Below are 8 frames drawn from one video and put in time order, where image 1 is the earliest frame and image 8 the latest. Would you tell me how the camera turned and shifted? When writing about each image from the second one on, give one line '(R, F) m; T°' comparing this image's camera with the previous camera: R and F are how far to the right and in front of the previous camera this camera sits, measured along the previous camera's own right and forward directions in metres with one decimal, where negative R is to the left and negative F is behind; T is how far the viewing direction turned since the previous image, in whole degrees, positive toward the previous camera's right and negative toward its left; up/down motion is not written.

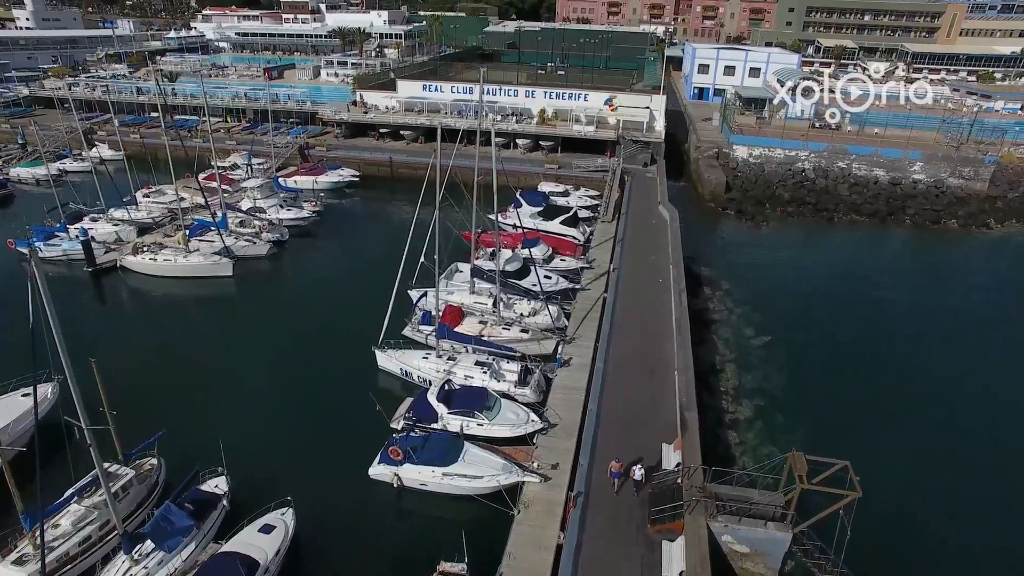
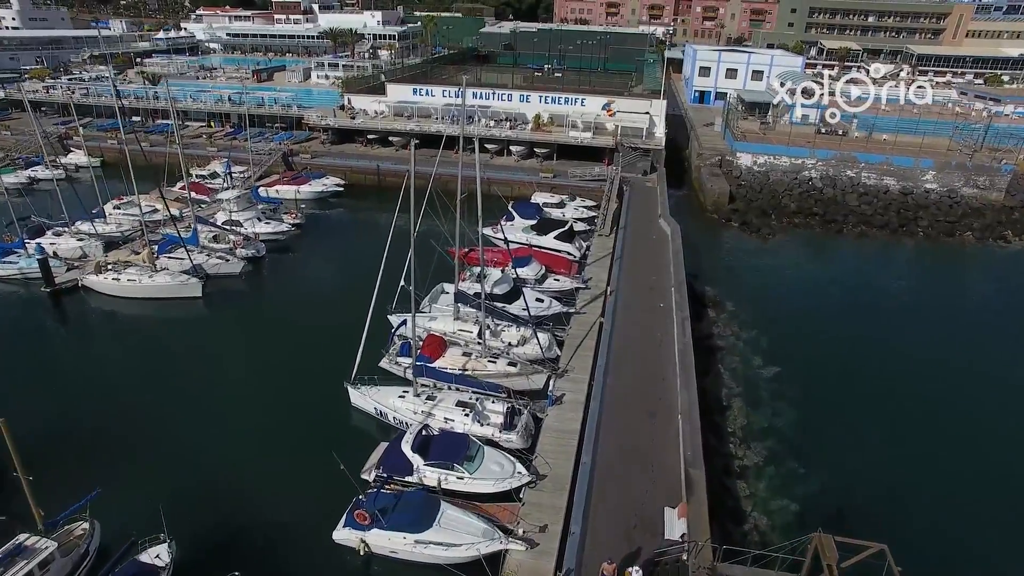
(+0.4, +1.9) m; 0°
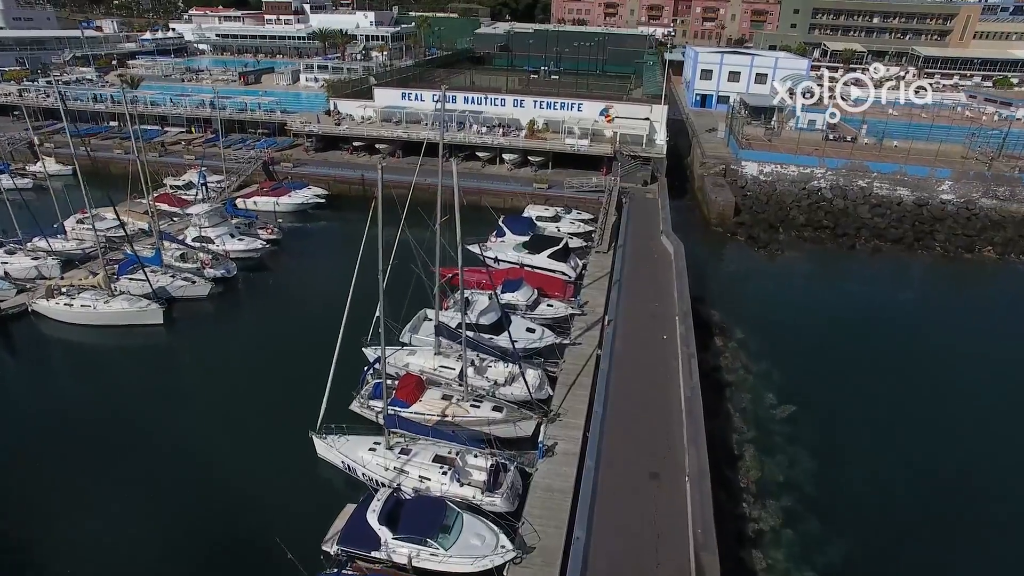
(+0.3, +2.1) m; 0°
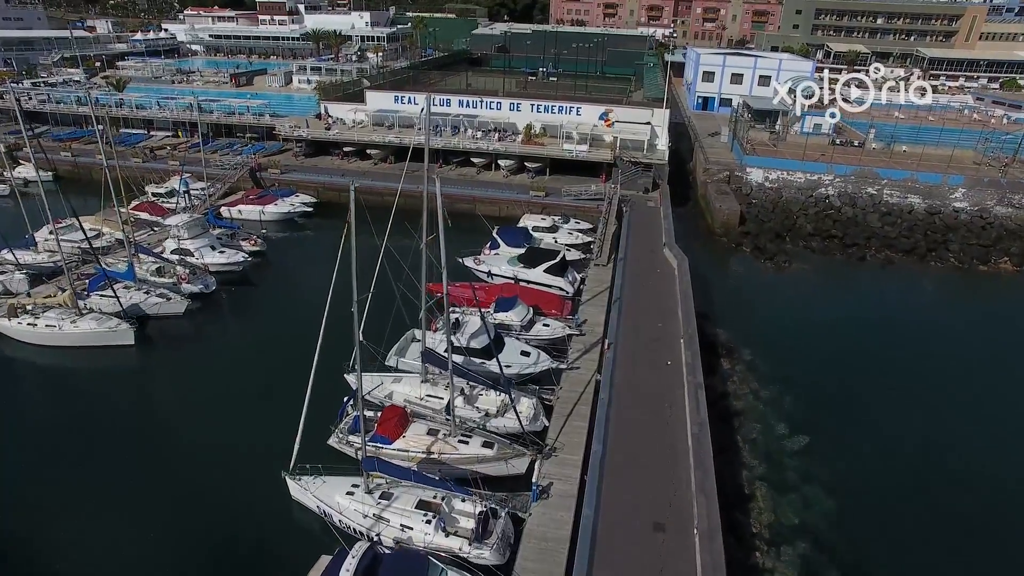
(+0.2, +1.4) m; 0°
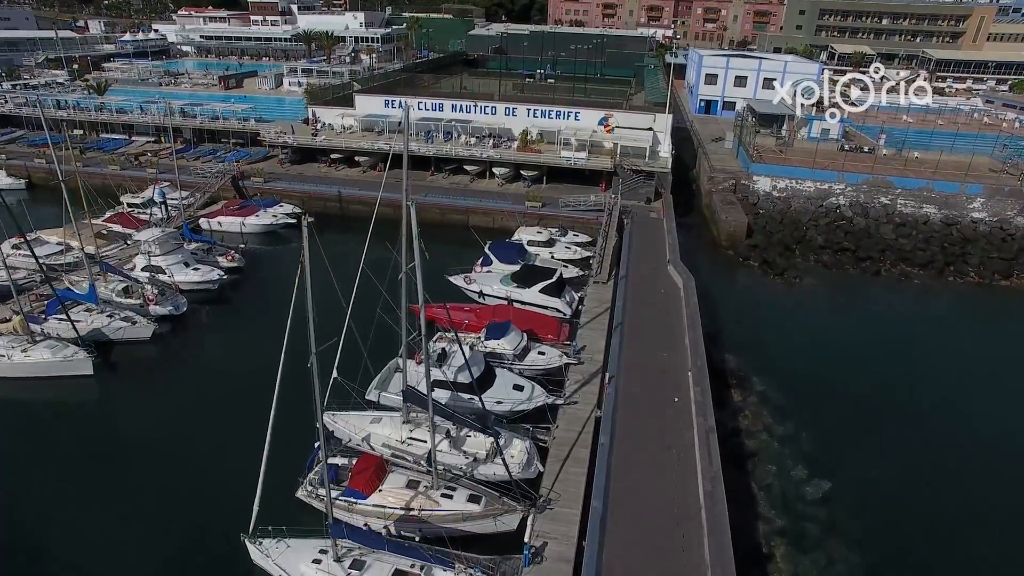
(+0.2, +1.8) m; 0°
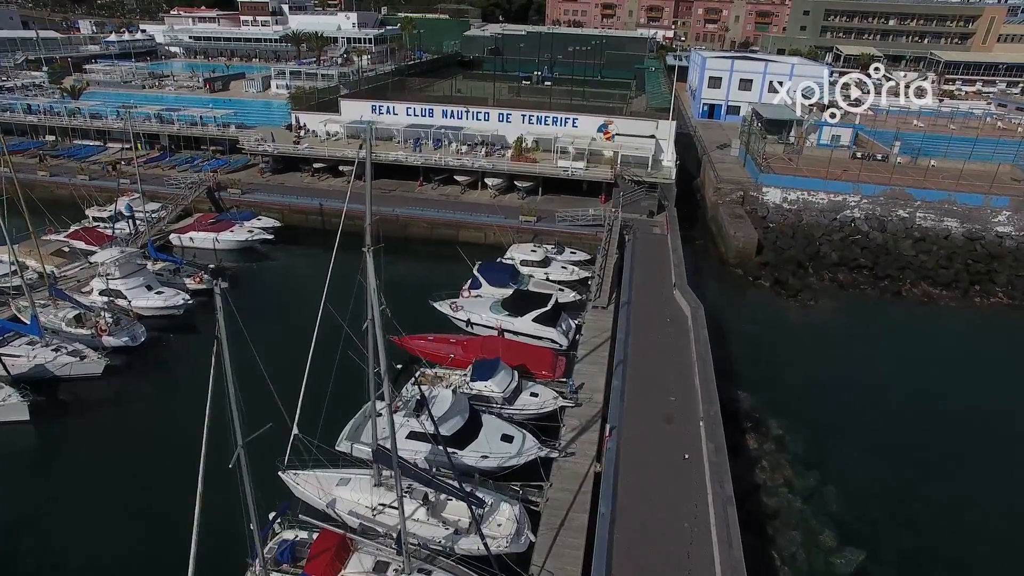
(+0.3, +2.1) m; 0°
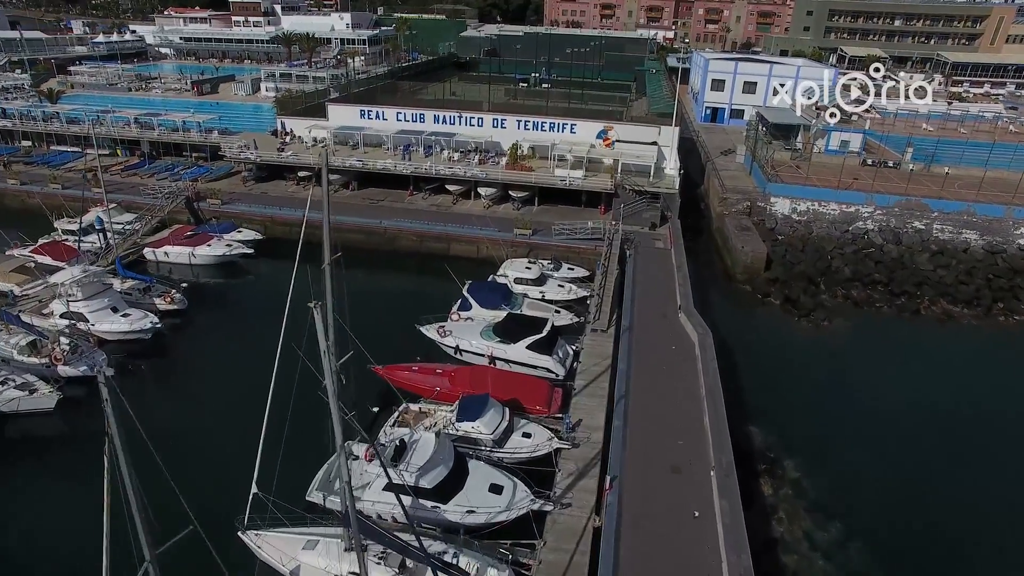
(+0.2, +1.7) m; 0°
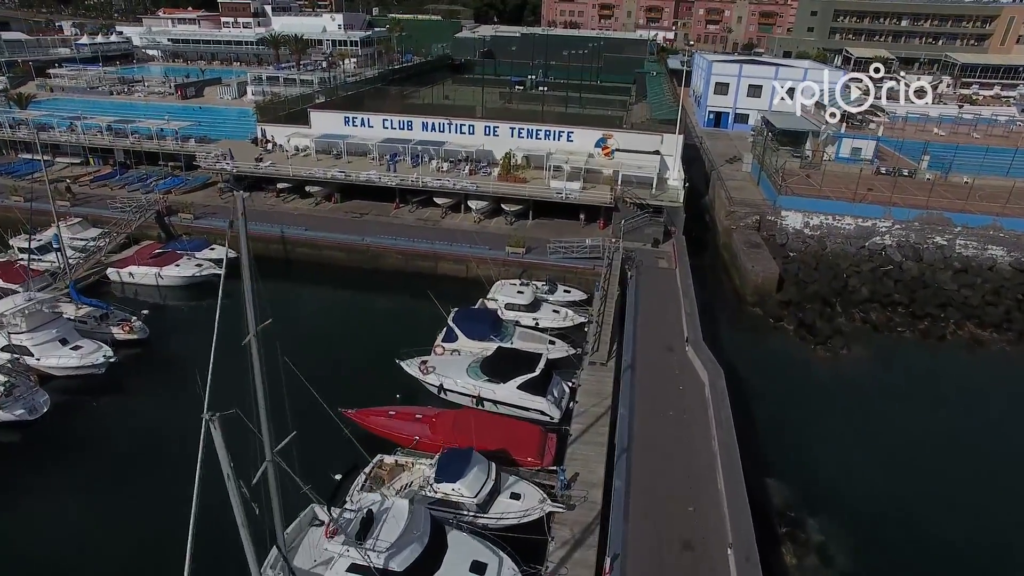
(+0.3, +2.0) m; 0°
